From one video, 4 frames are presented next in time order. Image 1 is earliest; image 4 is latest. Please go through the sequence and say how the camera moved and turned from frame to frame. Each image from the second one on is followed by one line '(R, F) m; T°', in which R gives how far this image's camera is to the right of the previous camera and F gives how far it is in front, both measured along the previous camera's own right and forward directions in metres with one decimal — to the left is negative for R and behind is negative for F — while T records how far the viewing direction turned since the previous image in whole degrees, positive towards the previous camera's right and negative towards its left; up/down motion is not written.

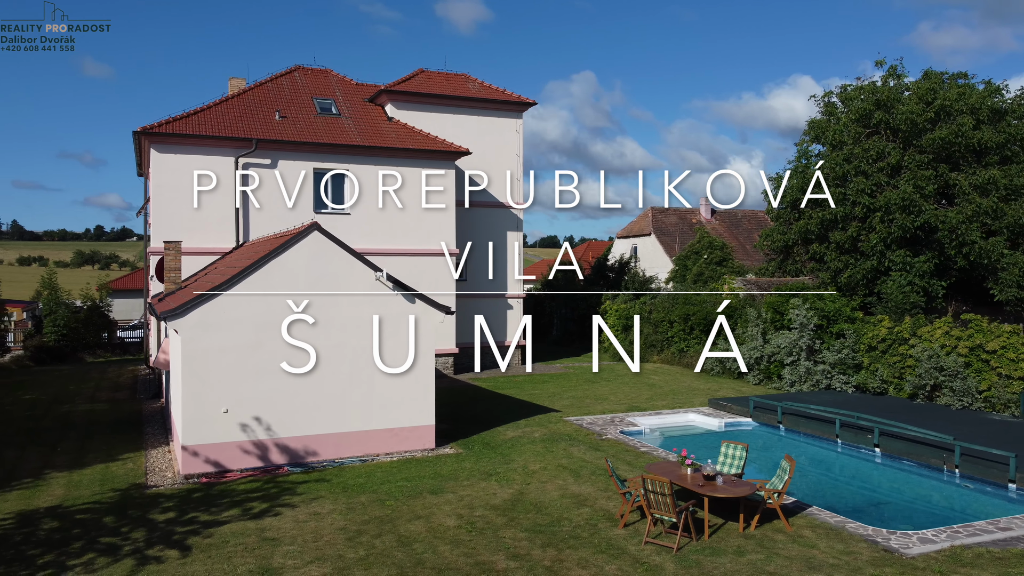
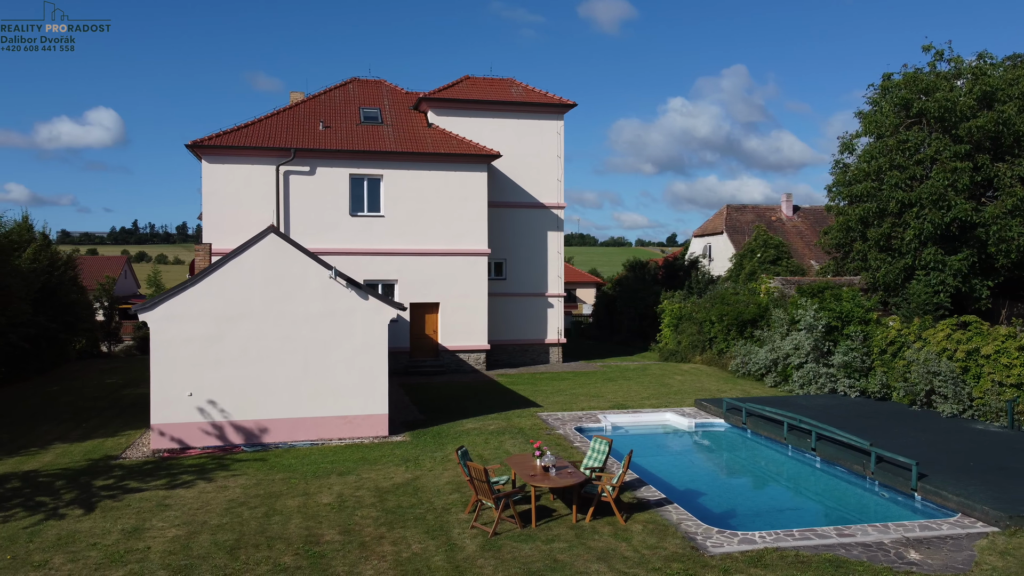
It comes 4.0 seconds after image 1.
(+3.5, -0.3) m; -9°
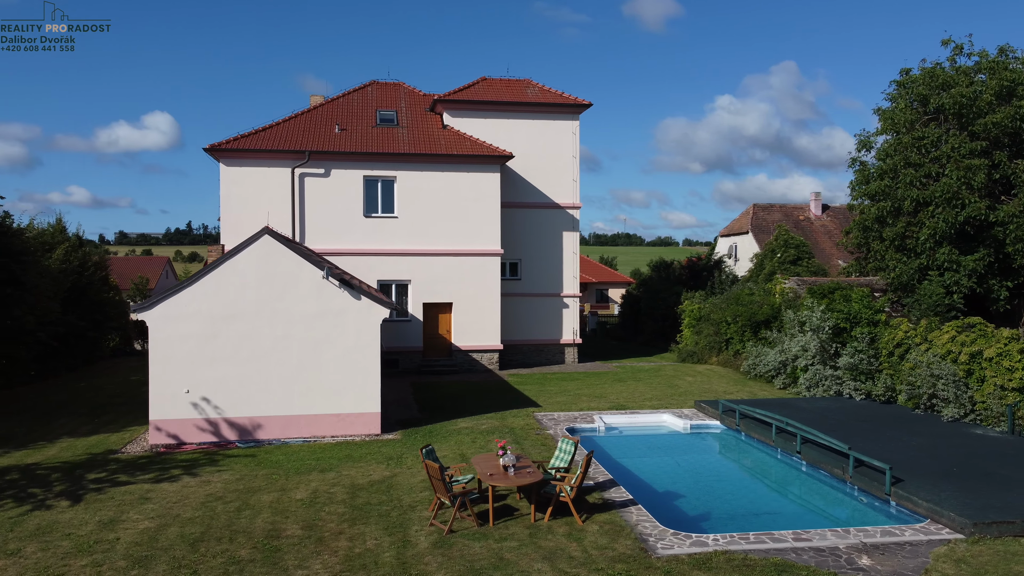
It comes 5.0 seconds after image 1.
(+1.0, -0.1) m; -3°
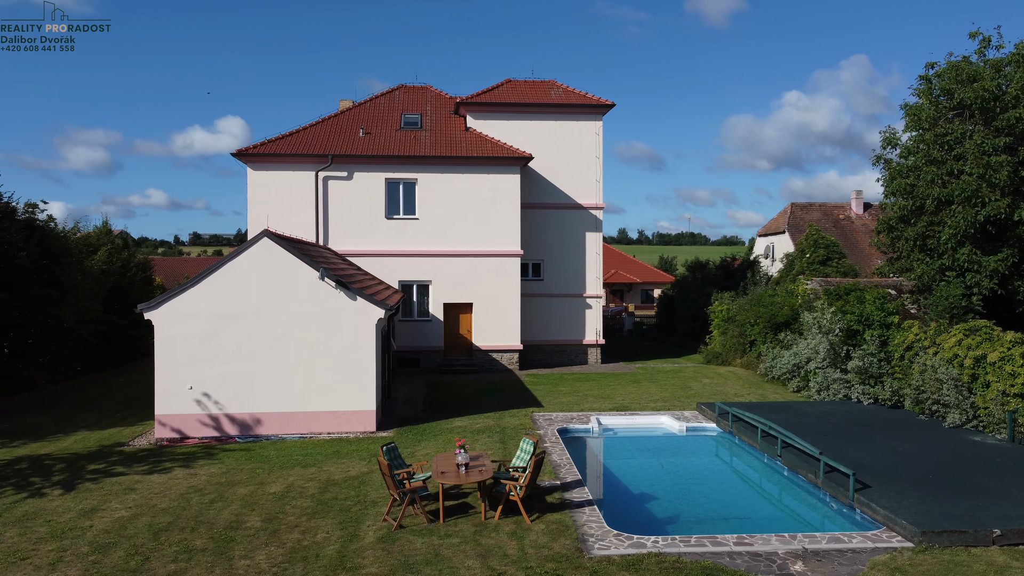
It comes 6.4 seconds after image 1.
(+1.3, -0.1) m; -4°
